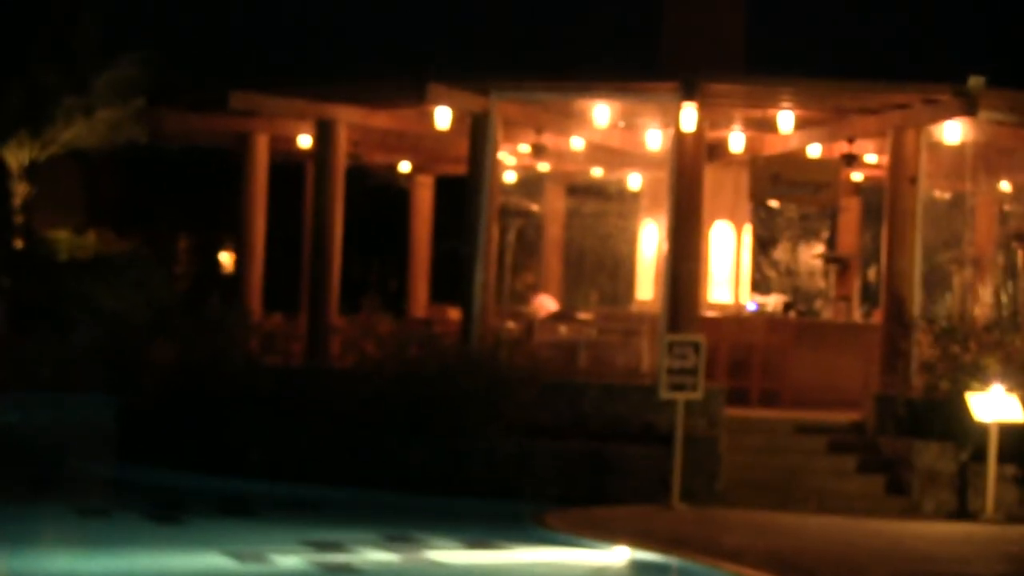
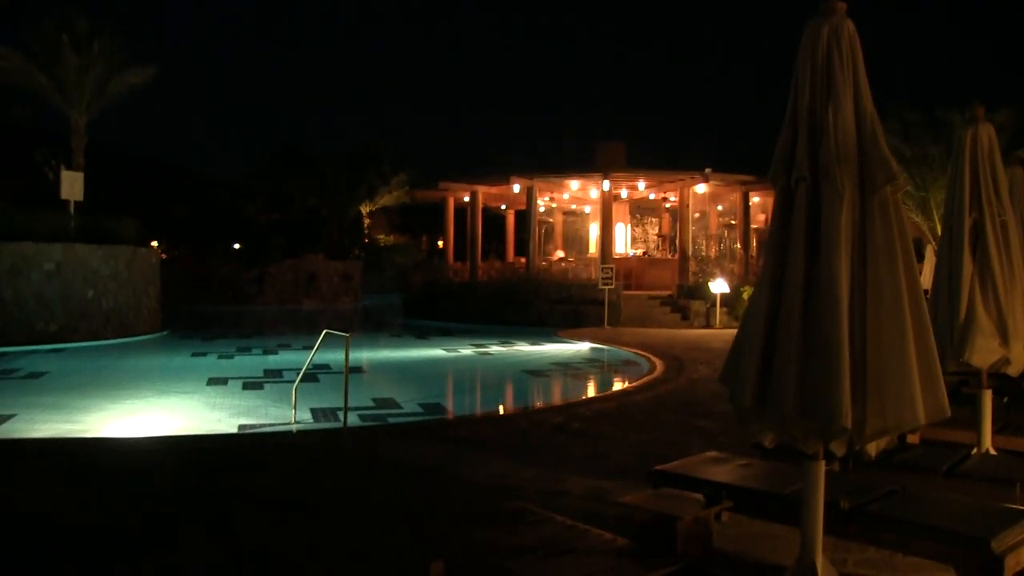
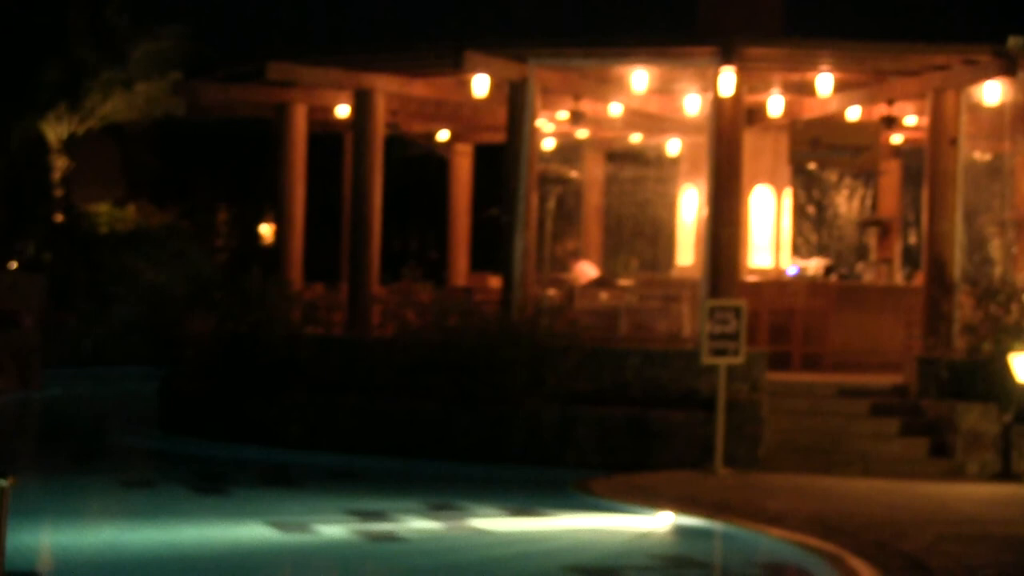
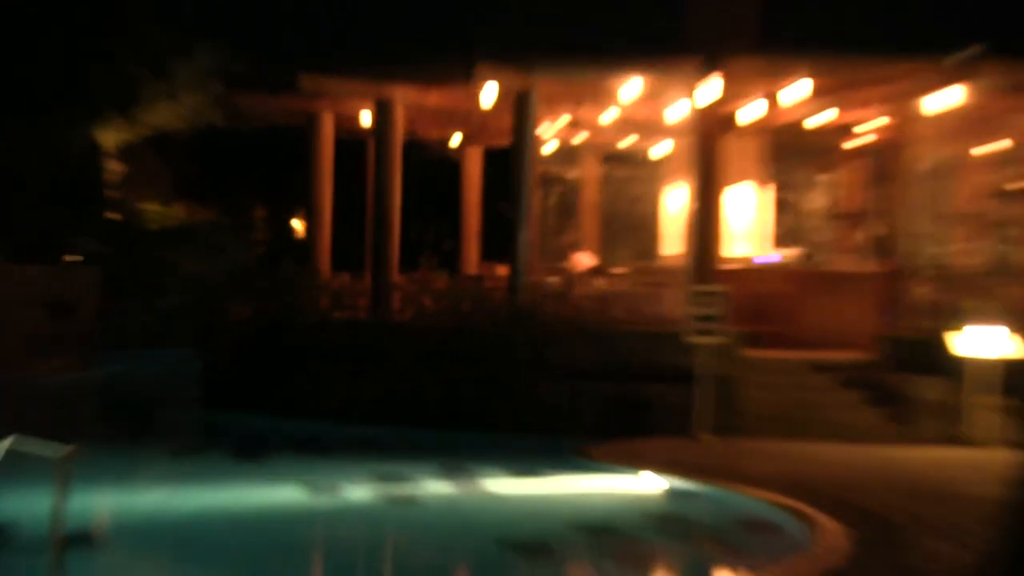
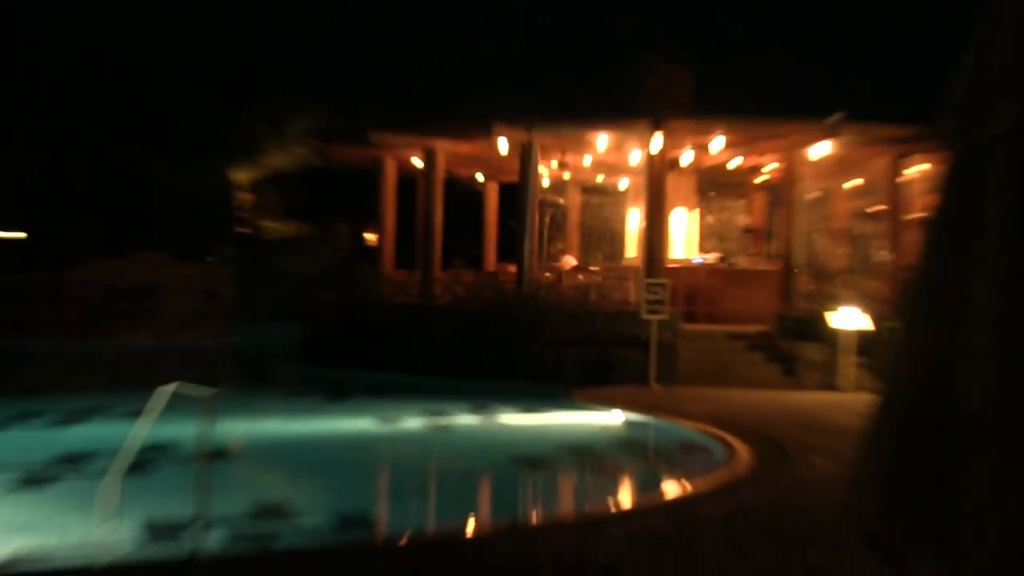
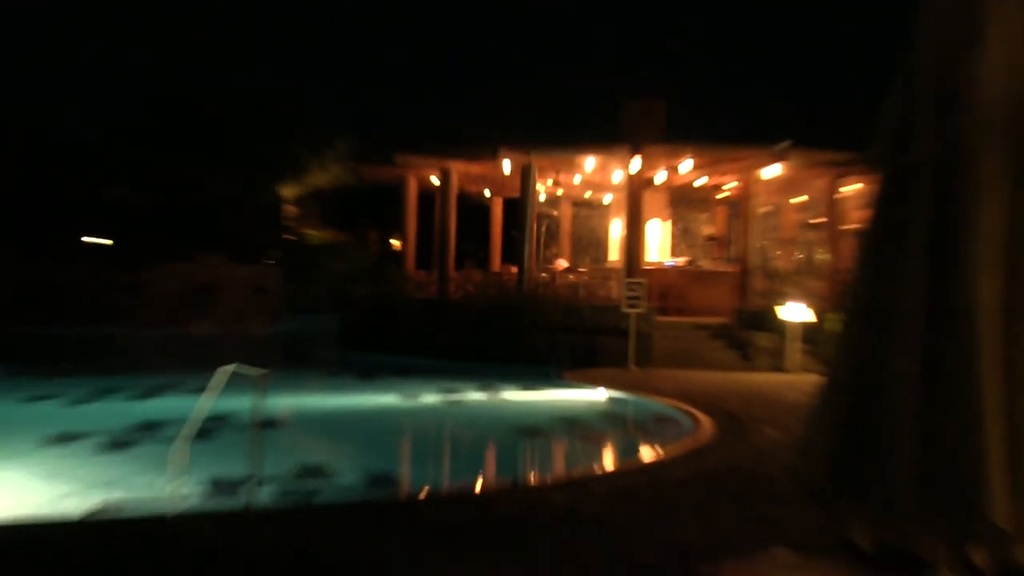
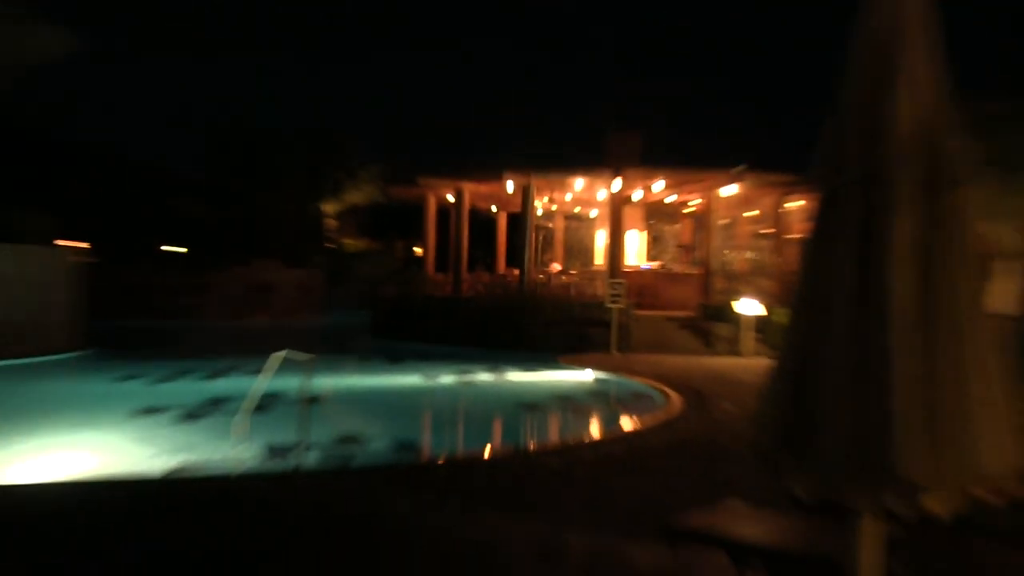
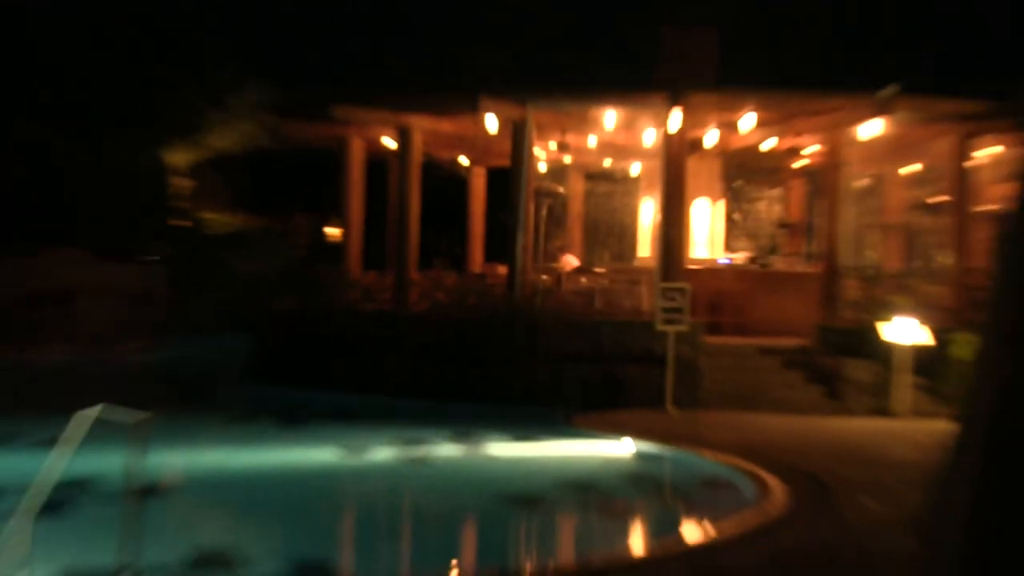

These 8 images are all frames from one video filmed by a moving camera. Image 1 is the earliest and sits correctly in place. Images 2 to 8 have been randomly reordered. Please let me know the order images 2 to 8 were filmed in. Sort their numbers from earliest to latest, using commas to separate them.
3, 4, 8, 5, 6, 7, 2
